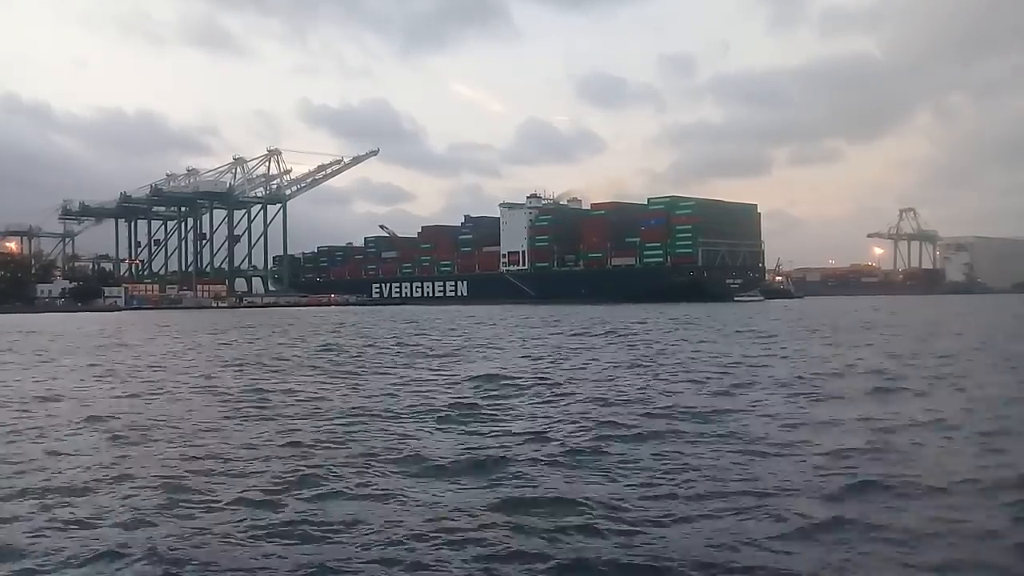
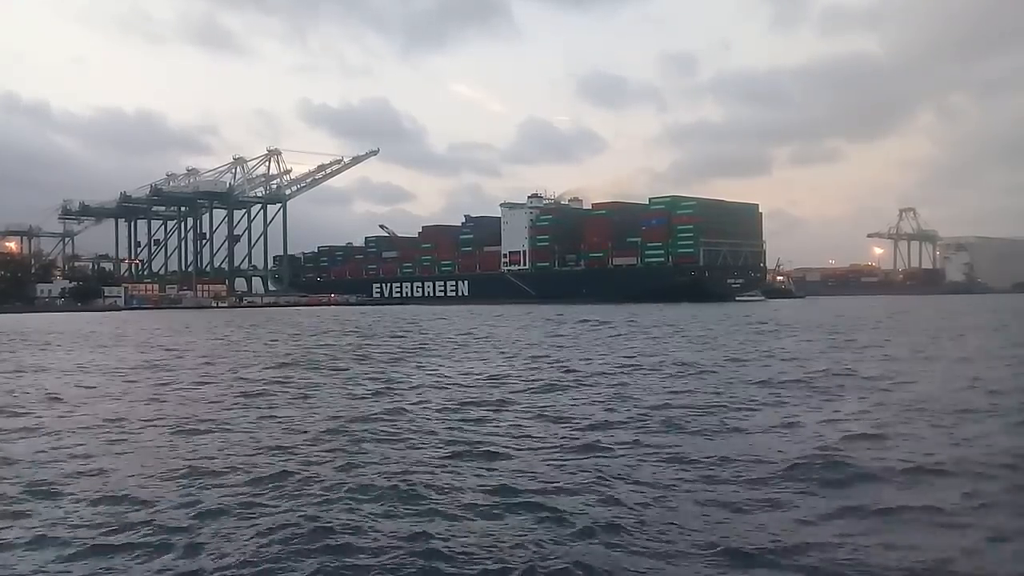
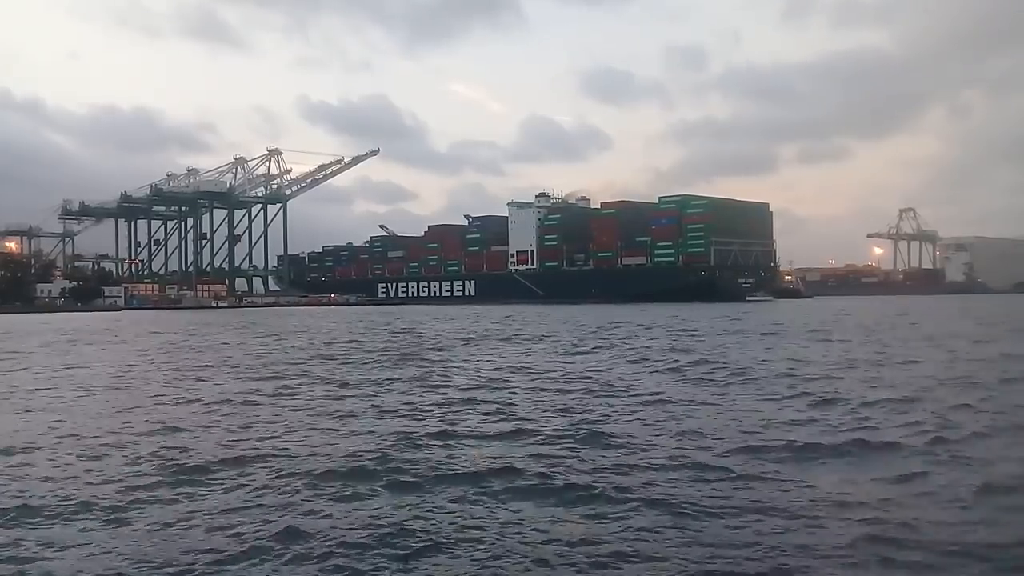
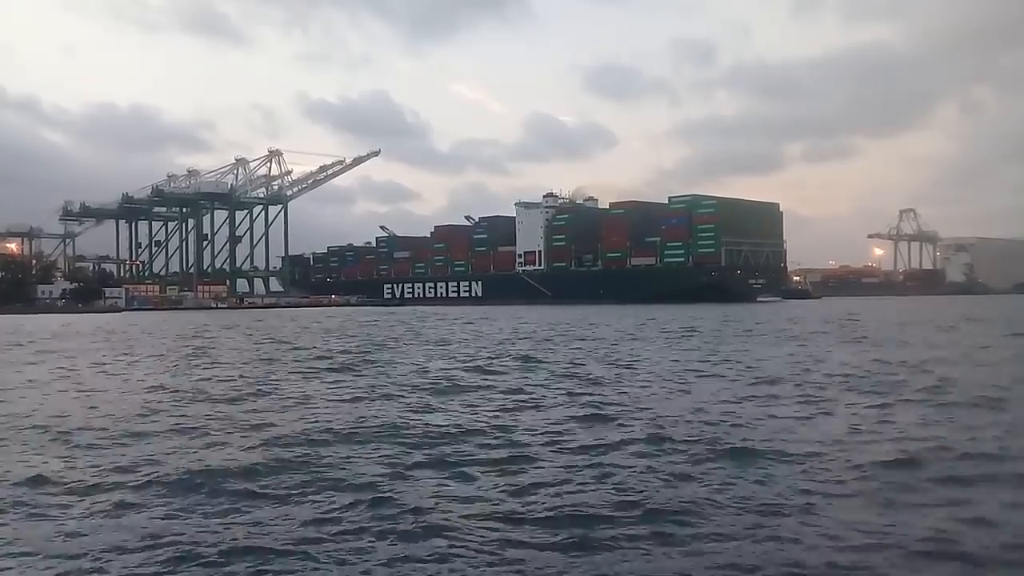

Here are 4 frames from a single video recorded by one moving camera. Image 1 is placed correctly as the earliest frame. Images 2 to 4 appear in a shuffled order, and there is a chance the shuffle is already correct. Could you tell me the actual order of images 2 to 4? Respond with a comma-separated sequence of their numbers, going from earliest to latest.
2, 3, 4
